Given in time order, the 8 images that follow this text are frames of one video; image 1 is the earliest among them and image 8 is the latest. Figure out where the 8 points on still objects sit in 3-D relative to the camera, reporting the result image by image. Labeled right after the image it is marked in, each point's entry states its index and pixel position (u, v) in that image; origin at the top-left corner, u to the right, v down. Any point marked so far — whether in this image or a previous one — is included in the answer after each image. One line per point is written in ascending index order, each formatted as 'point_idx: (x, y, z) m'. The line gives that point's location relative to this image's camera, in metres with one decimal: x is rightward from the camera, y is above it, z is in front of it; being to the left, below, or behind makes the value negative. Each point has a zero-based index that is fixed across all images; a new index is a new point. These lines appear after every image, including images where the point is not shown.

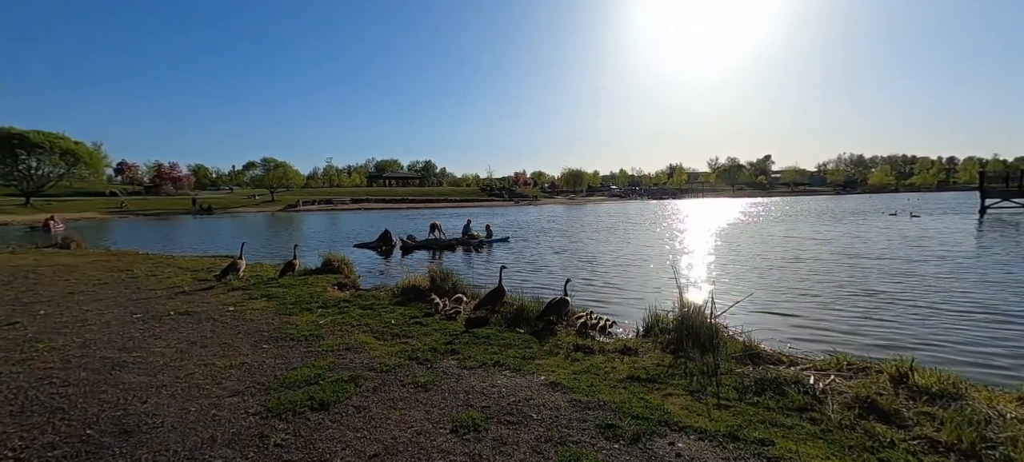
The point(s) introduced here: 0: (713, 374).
0: (+3.1, -2.2, +6.8) m
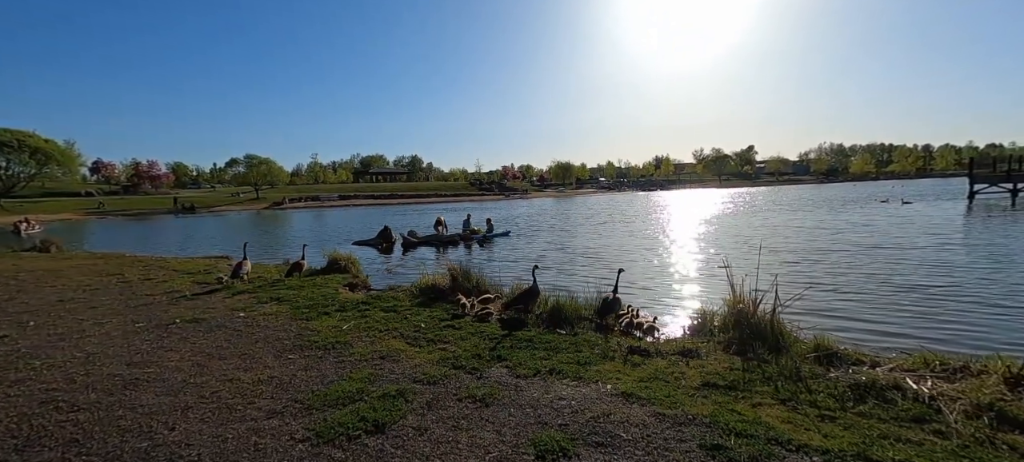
0: (+4.1, -2.1, +6.2) m
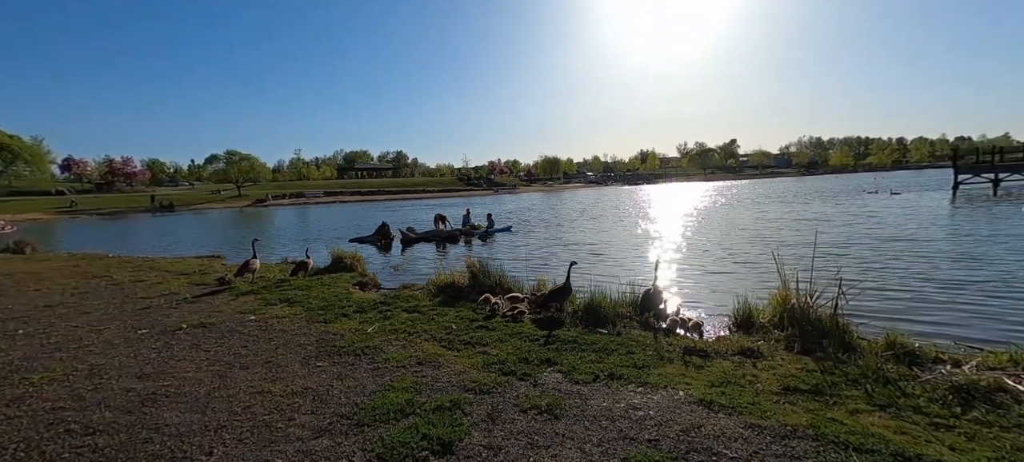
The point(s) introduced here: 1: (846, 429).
0: (+4.9, -2.0, +5.8) m
1: (+3.6, -2.1, +4.8) m
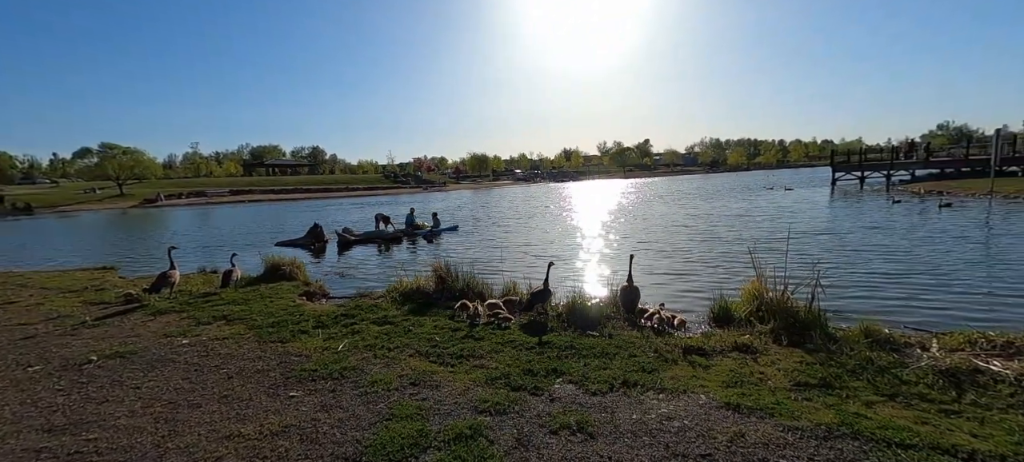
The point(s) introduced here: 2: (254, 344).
0: (+5.1, -2.0, +6.1) m
1: (+4.0, -2.1, +5.0) m
2: (-4.9, -2.1, +8.5) m
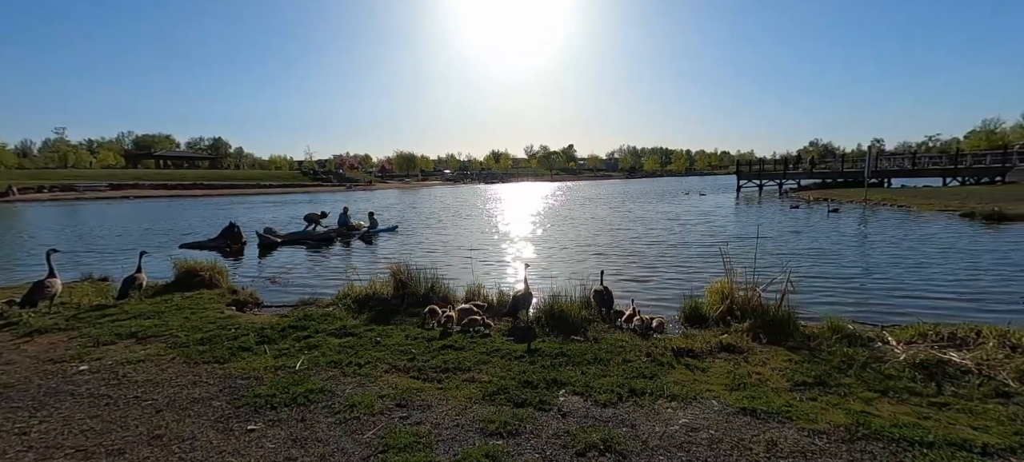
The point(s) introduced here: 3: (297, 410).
0: (+5.1, -2.0, +6.4) m
1: (+4.2, -2.1, +5.1) m
2: (-5.2, -2.1, +7.1) m
3: (-2.7, -2.2, +5.6) m
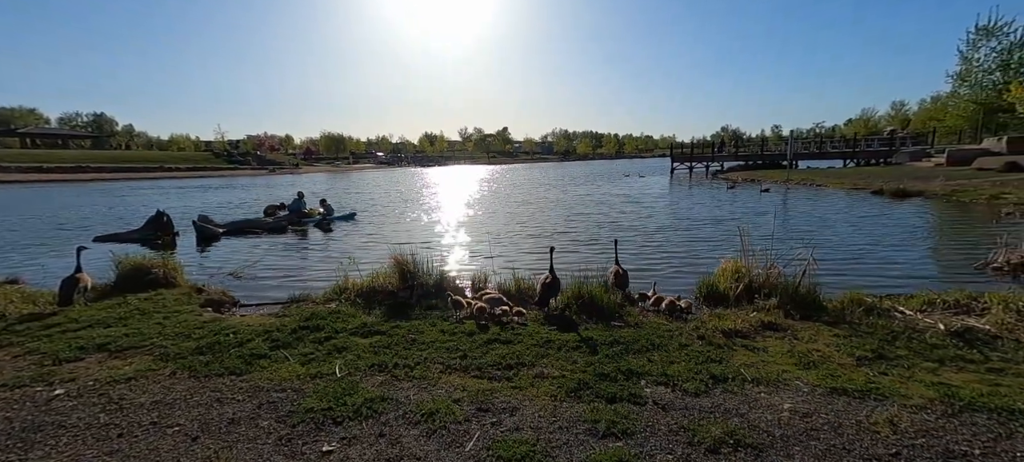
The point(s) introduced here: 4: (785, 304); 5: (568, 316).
0: (+6.0, -1.6, +6.7) m
1: (+5.3, -1.9, +5.3) m
2: (-4.3, -2.0, +6.0) m
3: (-1.6, -2.1, +4.9) m
4: (+5.1, -1.4, +8.5) m
5: (+1.0, -1.6, +8.2) m
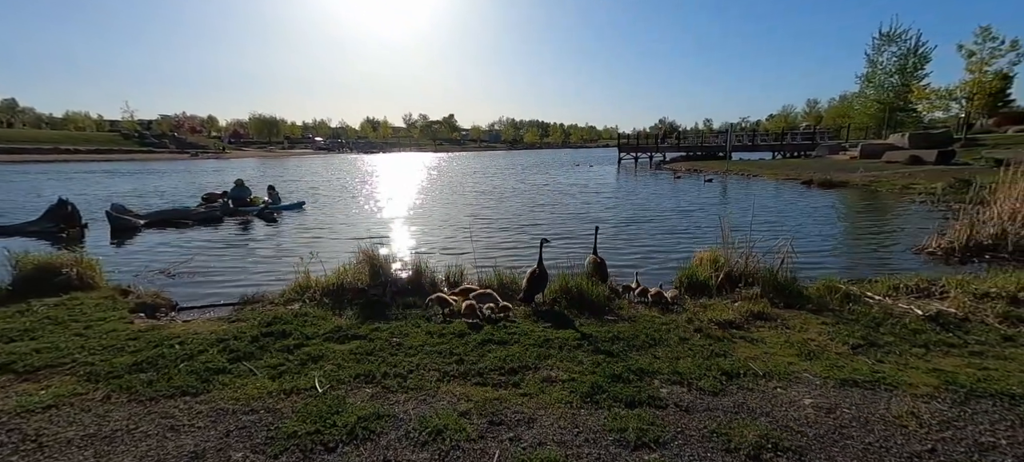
0: (+5.9, -1.5, +7.0) m
1: (+5.4, -1.8, +5.4) m
2: (-4.2, -1.9, +5.0) m
3: (-1.4, -2.0, +4.2) m
4: (+4.8, -1.2, +8.6) m
5: (+0.8, -1.4, +7.8) m
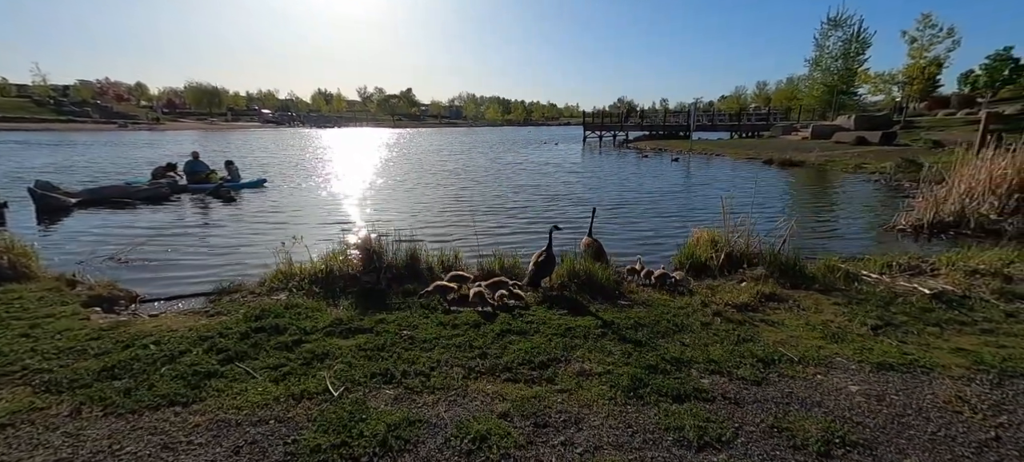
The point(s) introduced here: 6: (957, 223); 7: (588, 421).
0: (+6.2, -1.2, +7.0) m
1: (+5.8, -1.5, +5.5) m
2: (-3.7, -1.8, +4.2) m
3: (-0.9, -1.9, +3.7) m
4: (+4.9, -0.8, +8.6) m
5: (+1.0, -1.1, +7.4) m
6: (+14.3, +0.2, +14.5) m
7: (+0.7, -1.8, +4.3) m
